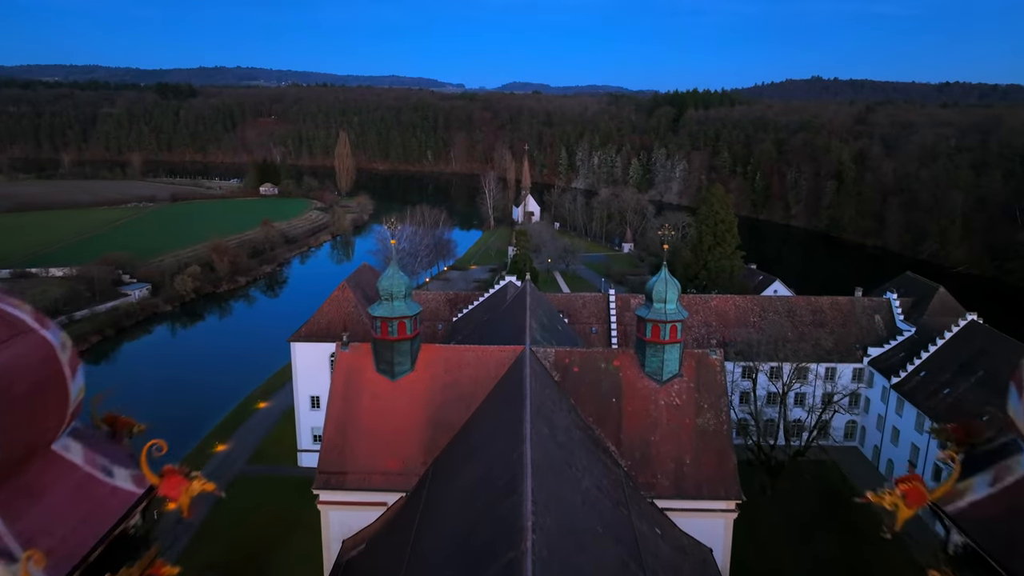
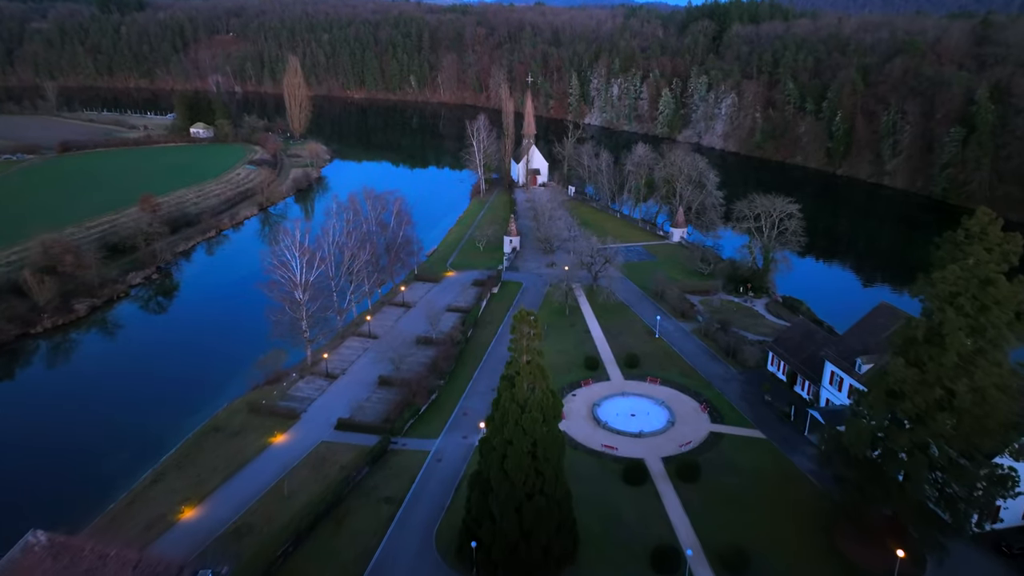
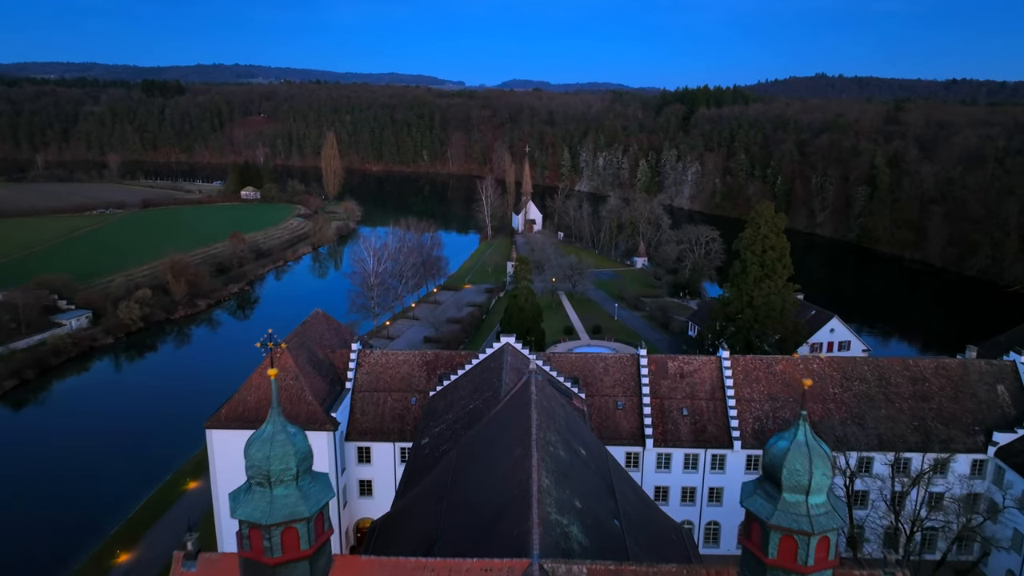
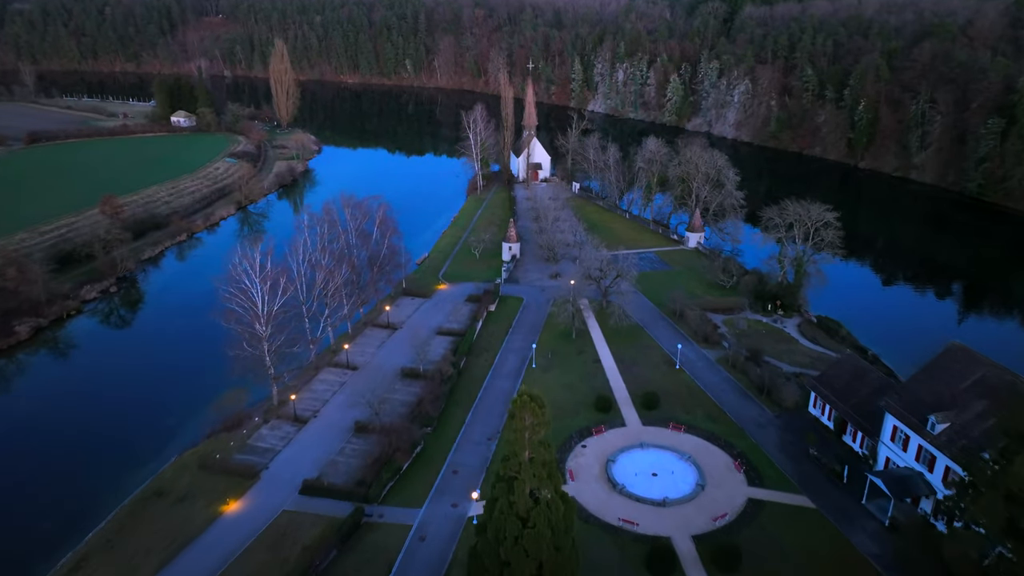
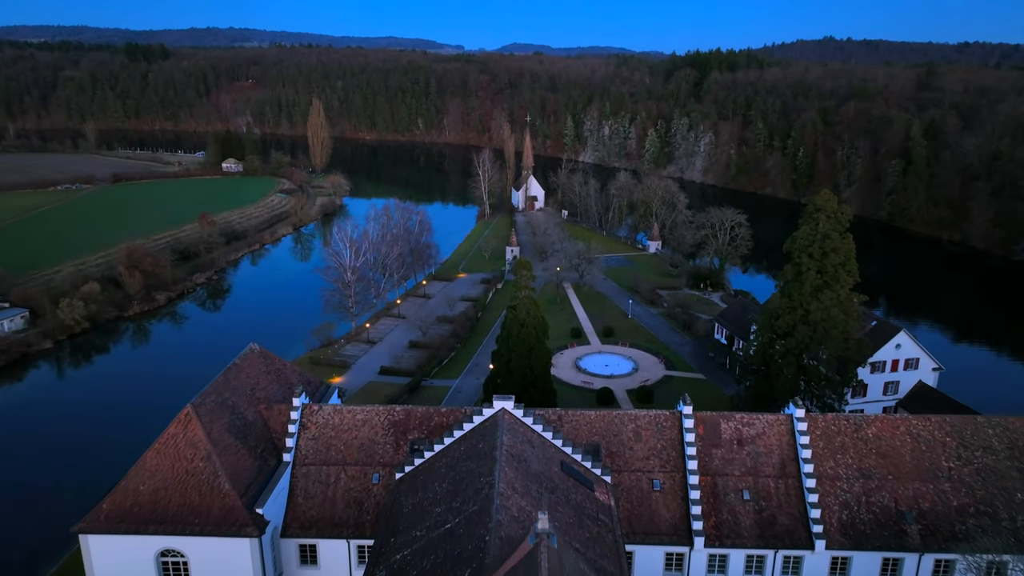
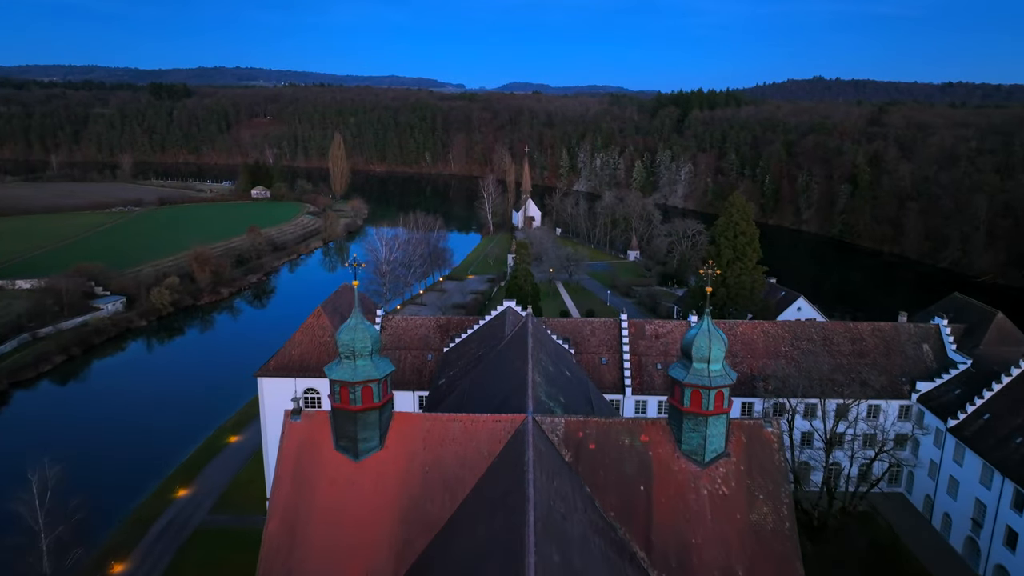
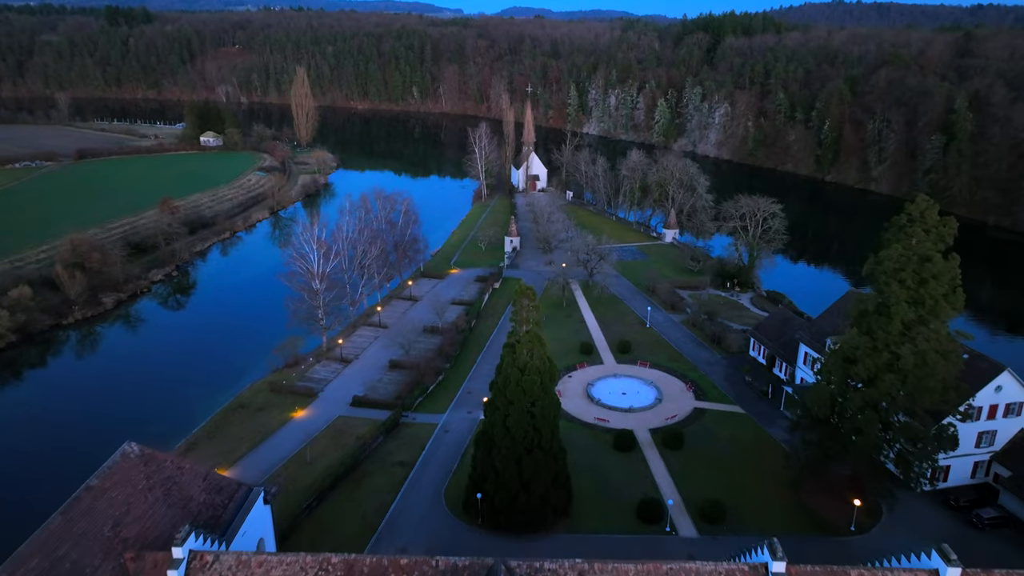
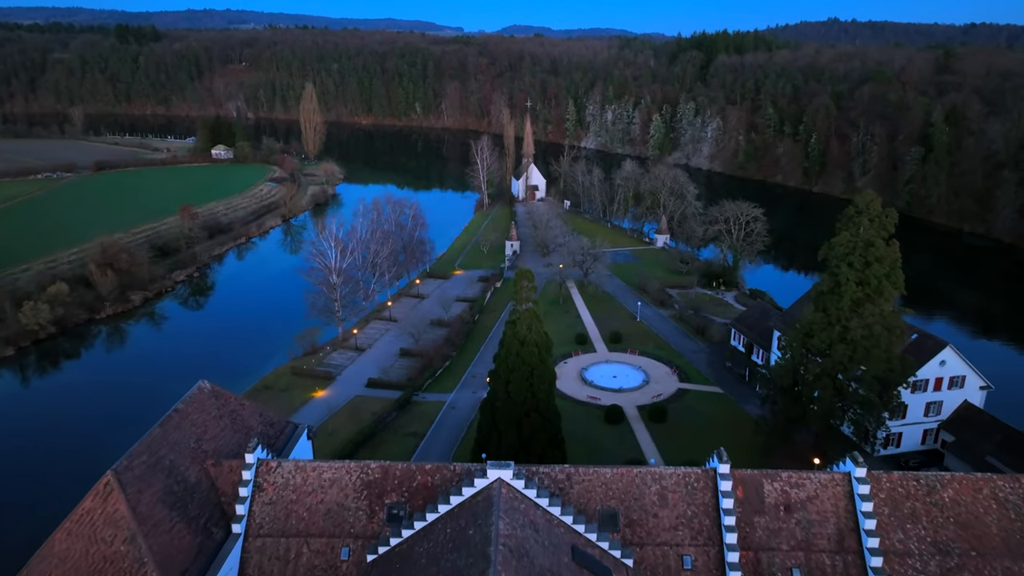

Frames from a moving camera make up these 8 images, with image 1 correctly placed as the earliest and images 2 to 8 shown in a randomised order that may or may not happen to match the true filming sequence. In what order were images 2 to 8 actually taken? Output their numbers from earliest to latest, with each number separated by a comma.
6, 3, 5, 8, 7, 2, 4
